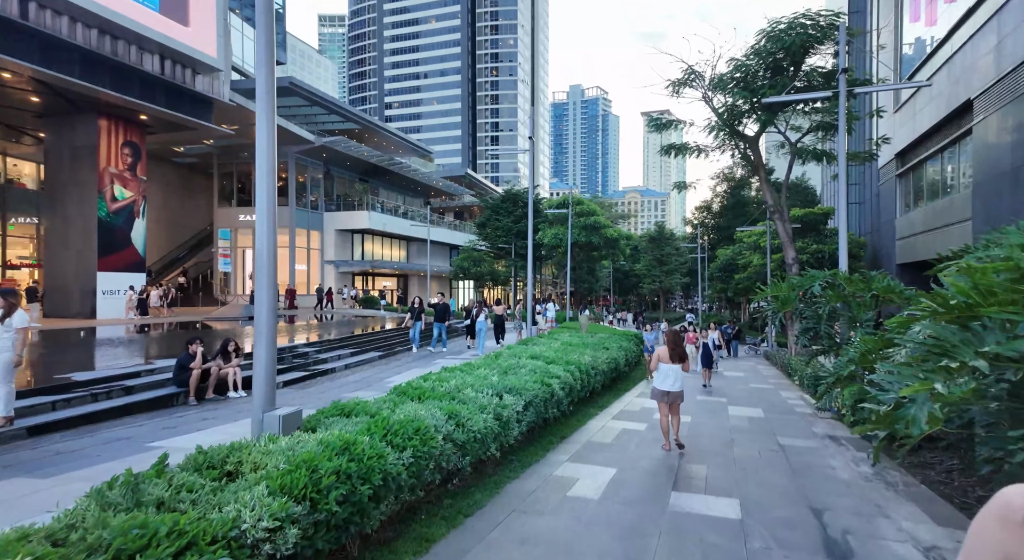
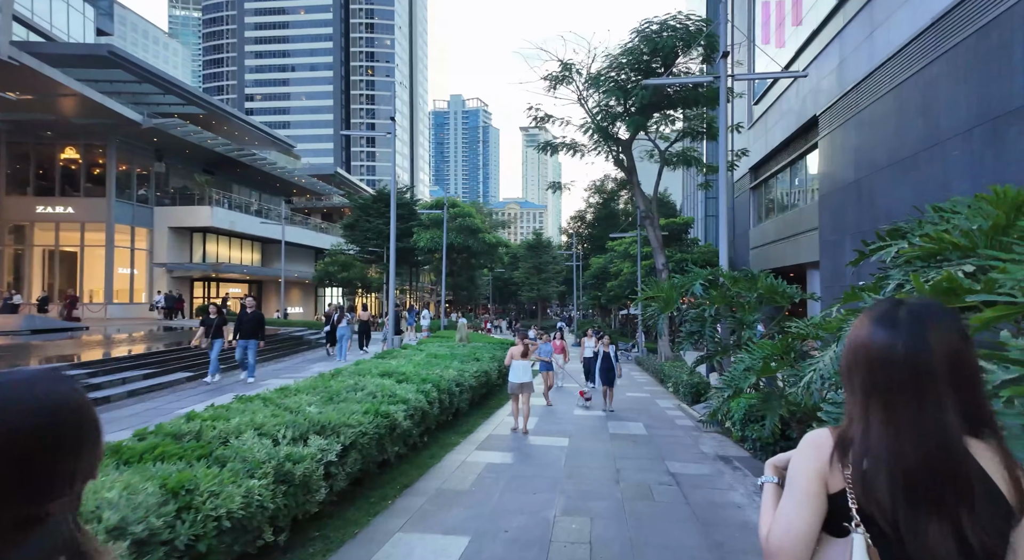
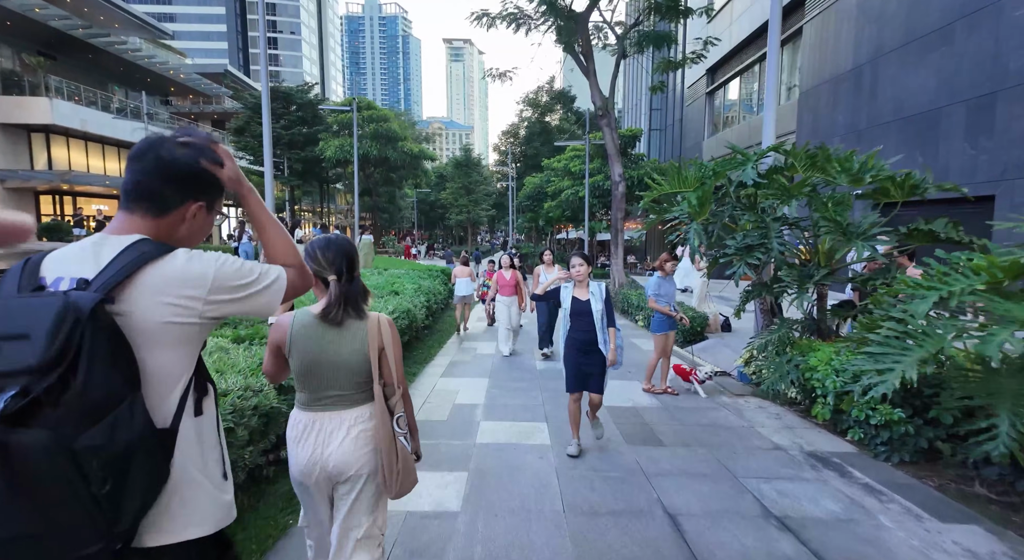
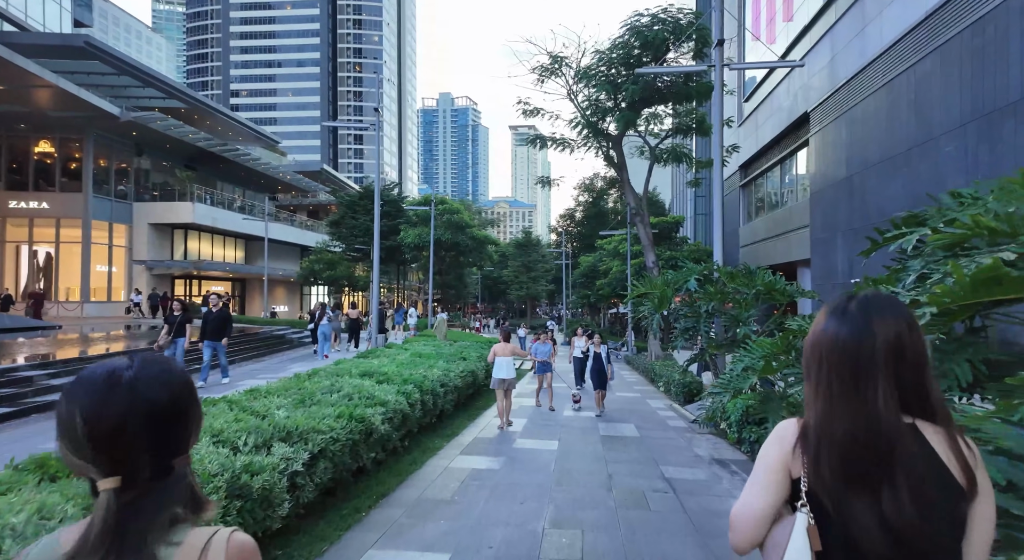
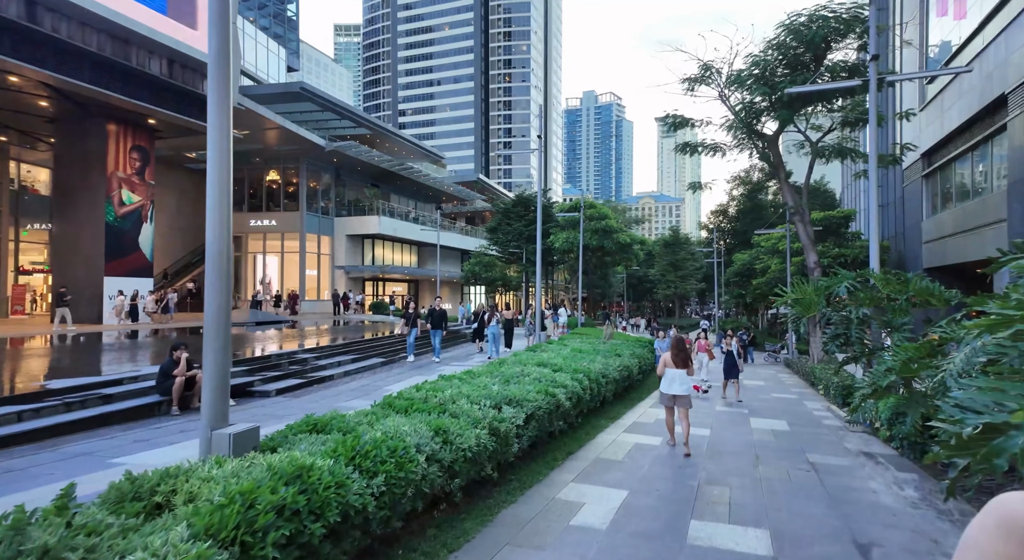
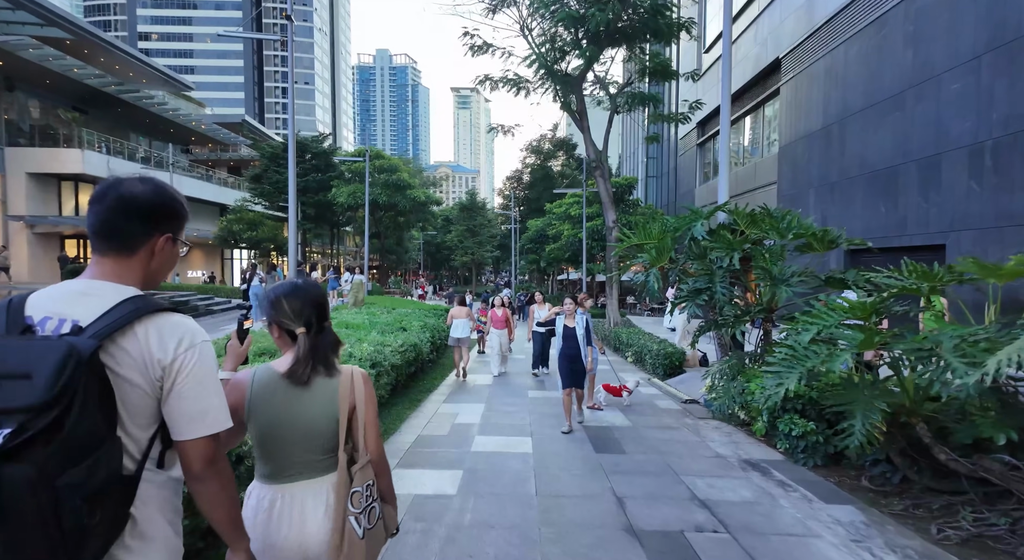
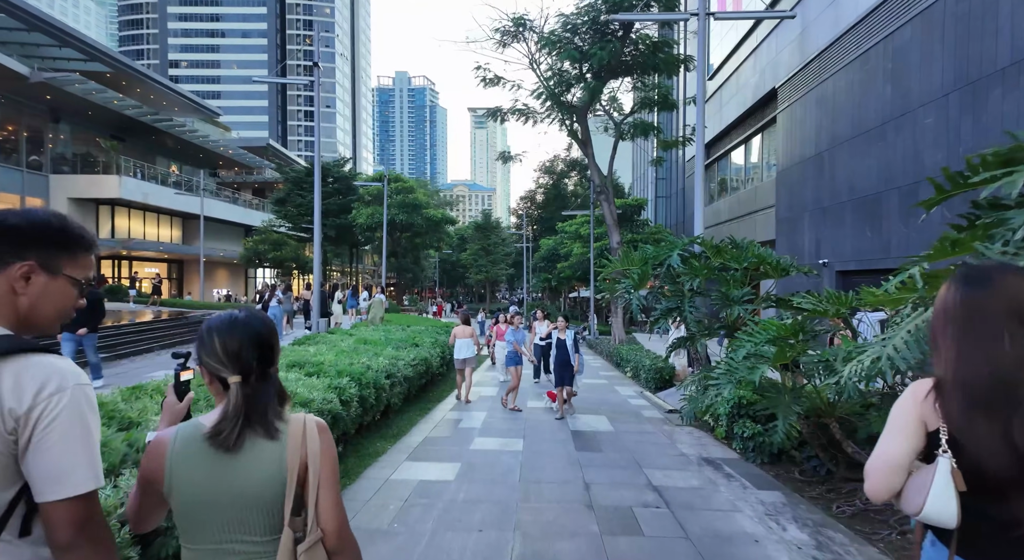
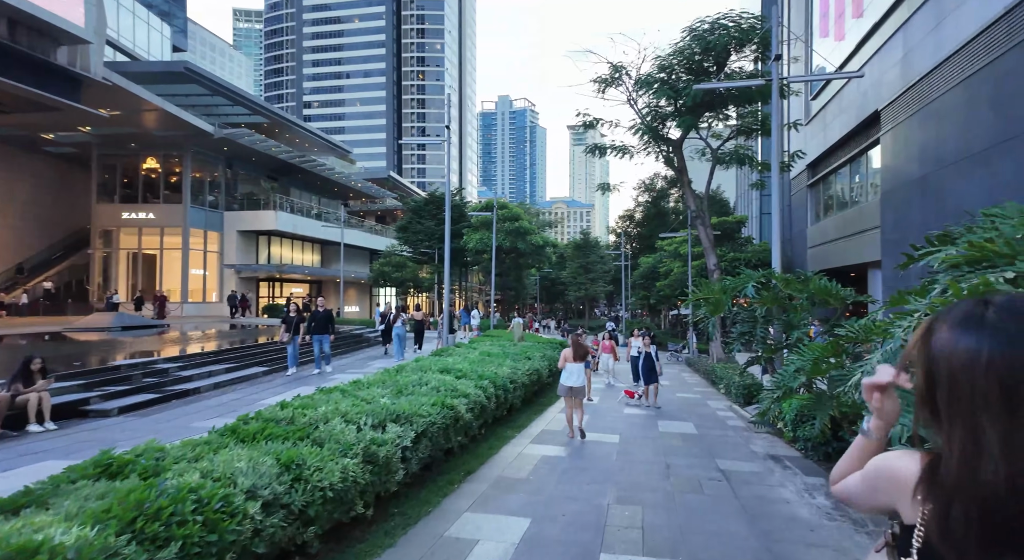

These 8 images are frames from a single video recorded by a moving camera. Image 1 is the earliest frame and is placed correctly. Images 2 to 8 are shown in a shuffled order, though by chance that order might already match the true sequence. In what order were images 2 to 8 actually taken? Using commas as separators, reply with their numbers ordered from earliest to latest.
5, 8, 2, 4, 7, 6, 3
